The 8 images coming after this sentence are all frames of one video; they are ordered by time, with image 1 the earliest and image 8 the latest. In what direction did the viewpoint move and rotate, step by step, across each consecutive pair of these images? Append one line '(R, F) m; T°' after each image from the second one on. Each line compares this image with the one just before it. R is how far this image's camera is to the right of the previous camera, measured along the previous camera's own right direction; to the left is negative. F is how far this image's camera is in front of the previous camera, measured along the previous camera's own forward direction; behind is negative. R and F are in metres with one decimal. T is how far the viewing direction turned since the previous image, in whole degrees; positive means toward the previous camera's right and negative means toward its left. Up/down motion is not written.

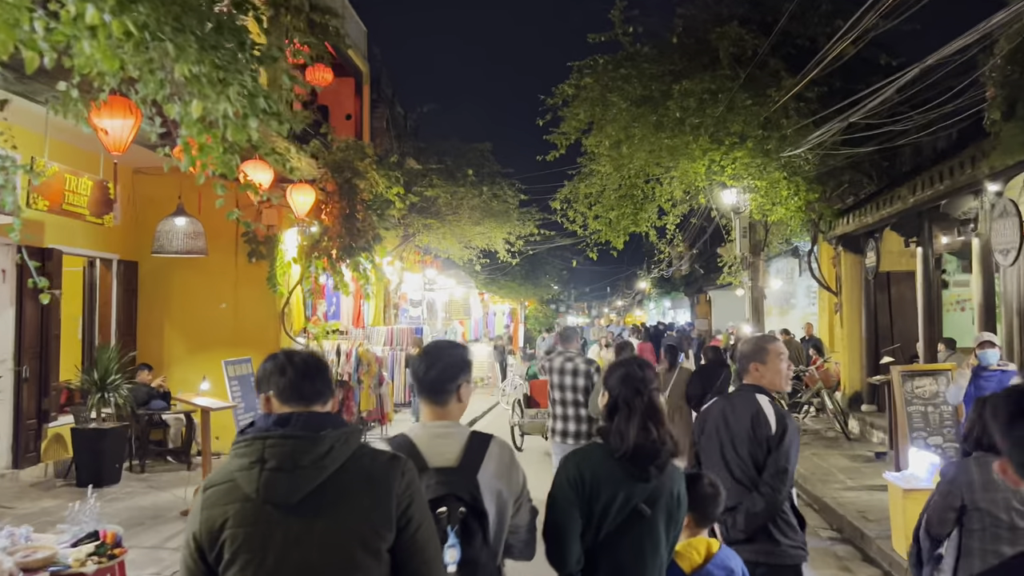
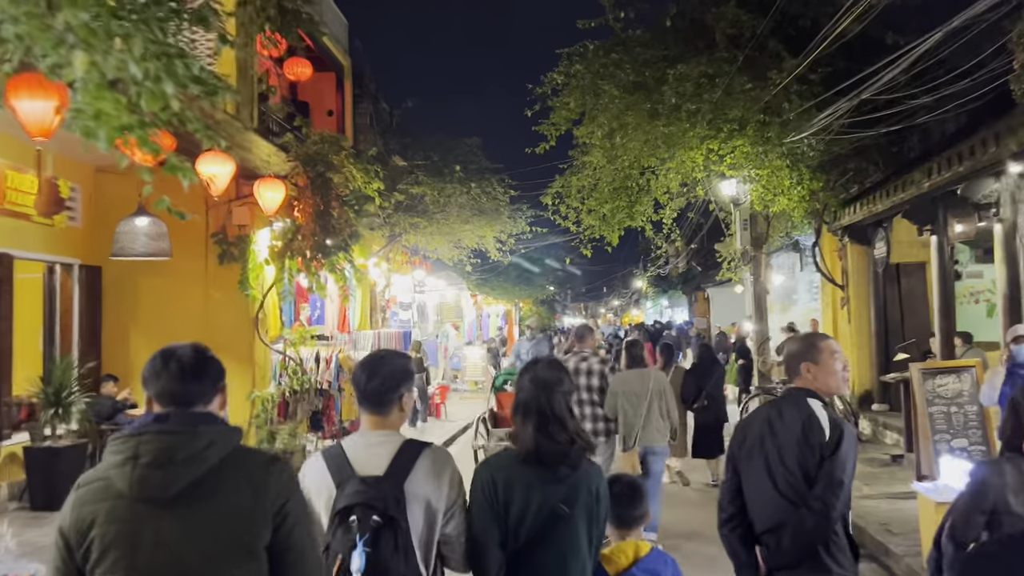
(+0.1, +0.7) m; 0°
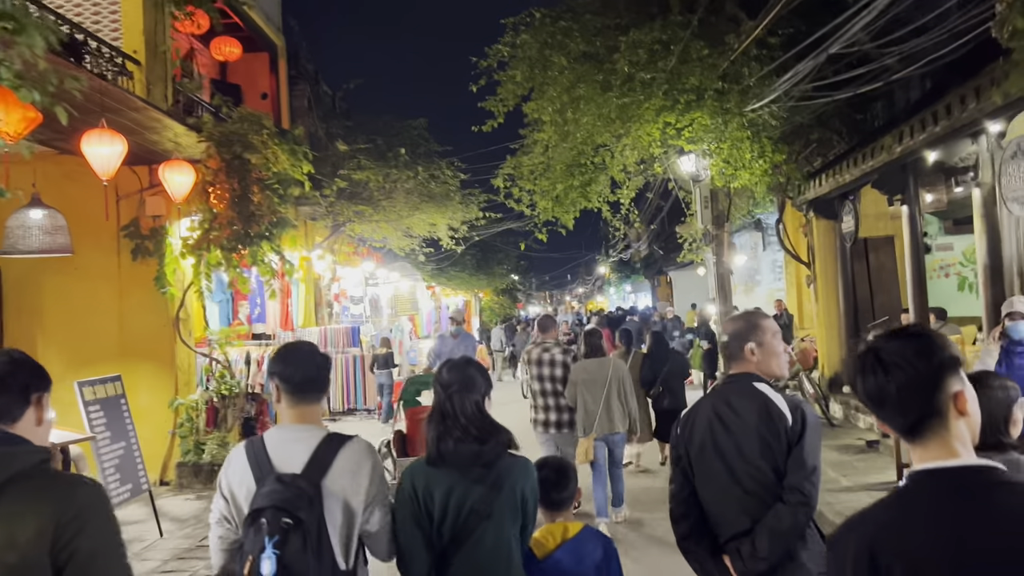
(+0.2, +0.8) m; +2°
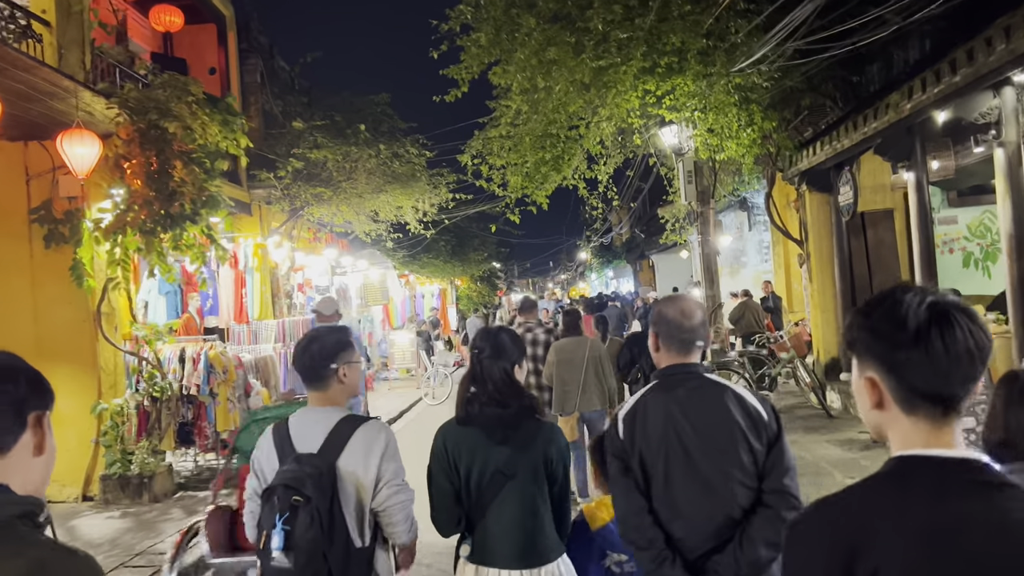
(+0.2, +1.0) m; +1°
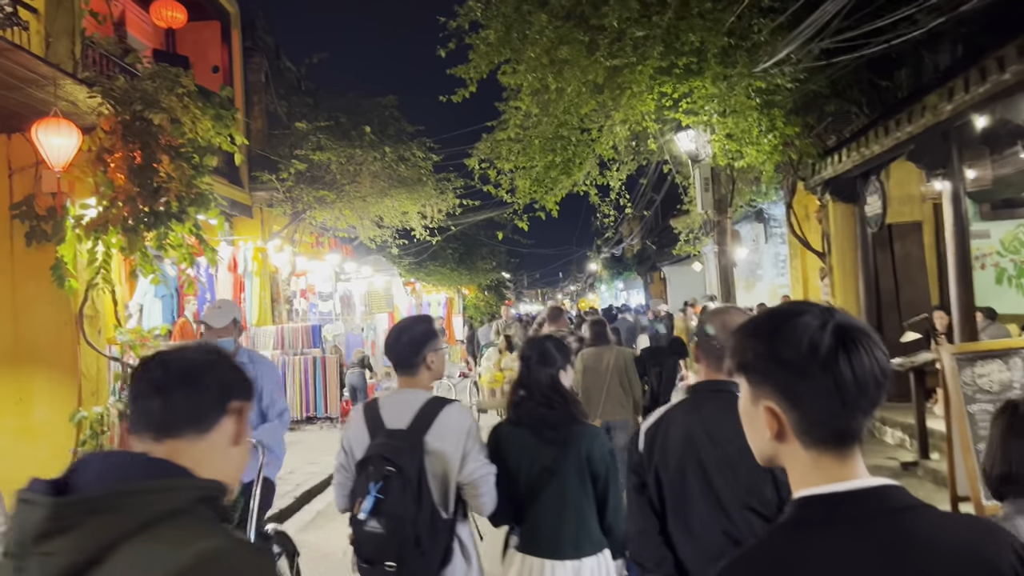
(0.0, +0.5) m; -1°
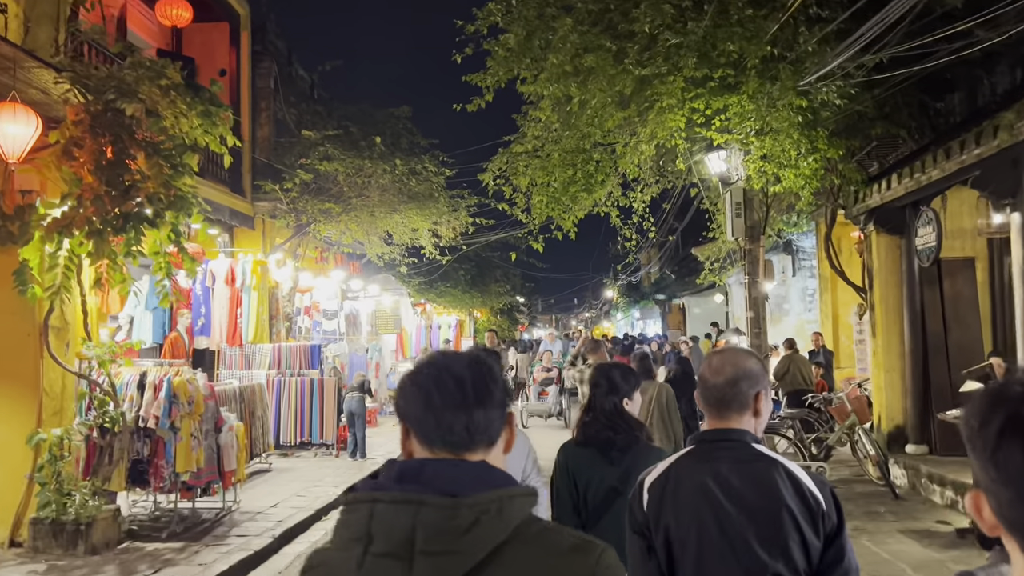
(0.0, +0.8) m; -1°
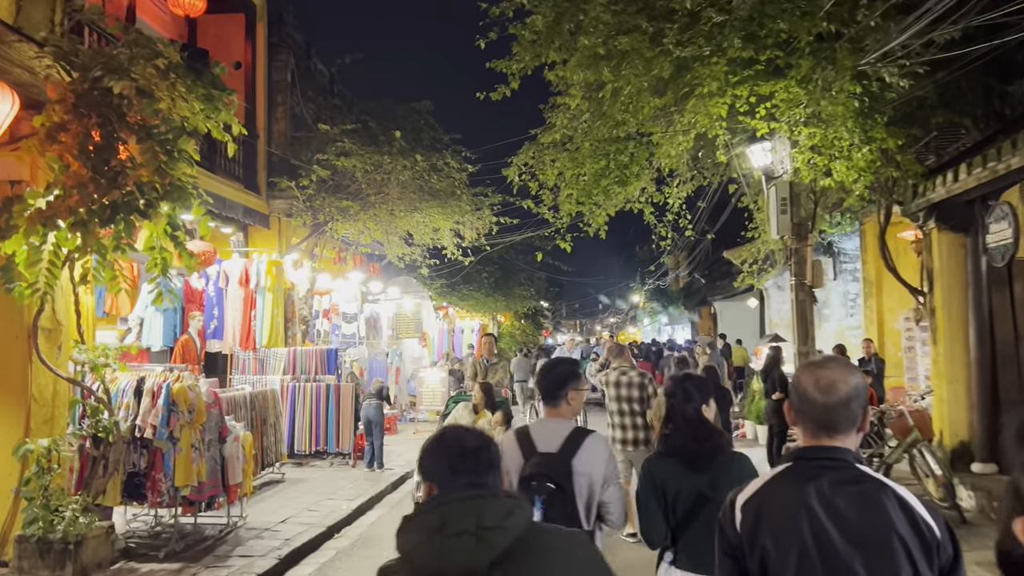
(0.0, +0.7) m; -2°
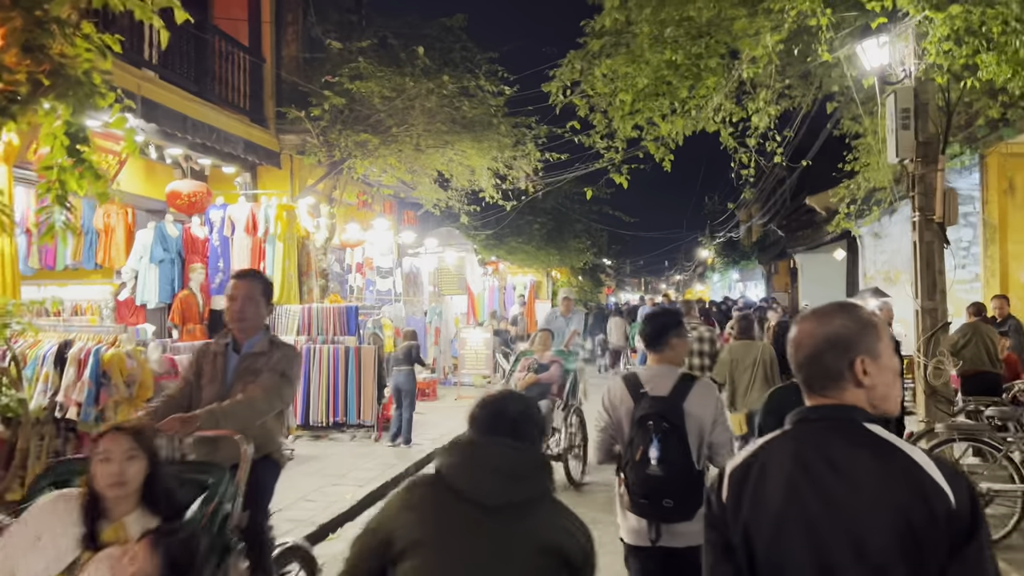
(+0.2, +1.9) m; -5°
